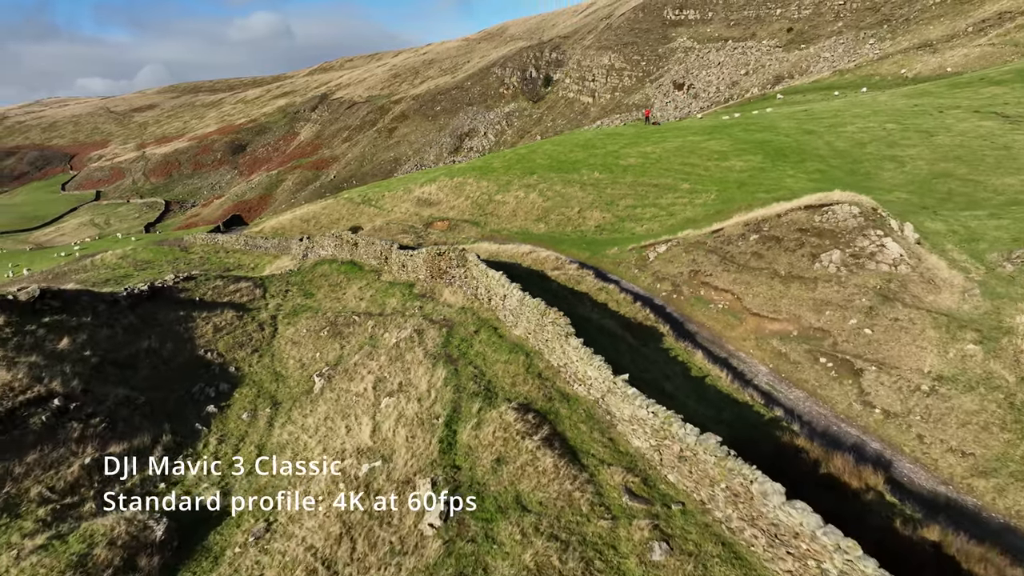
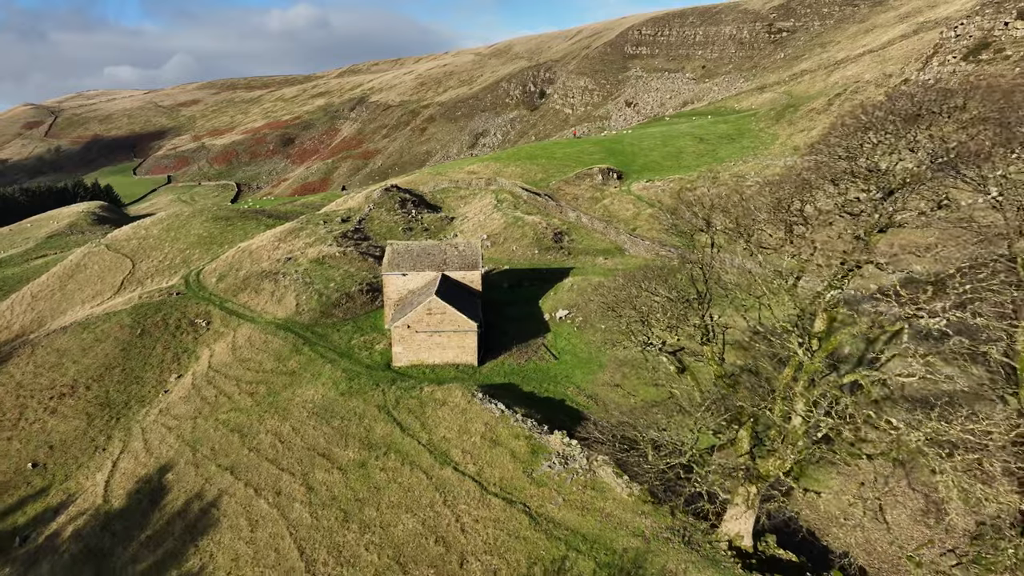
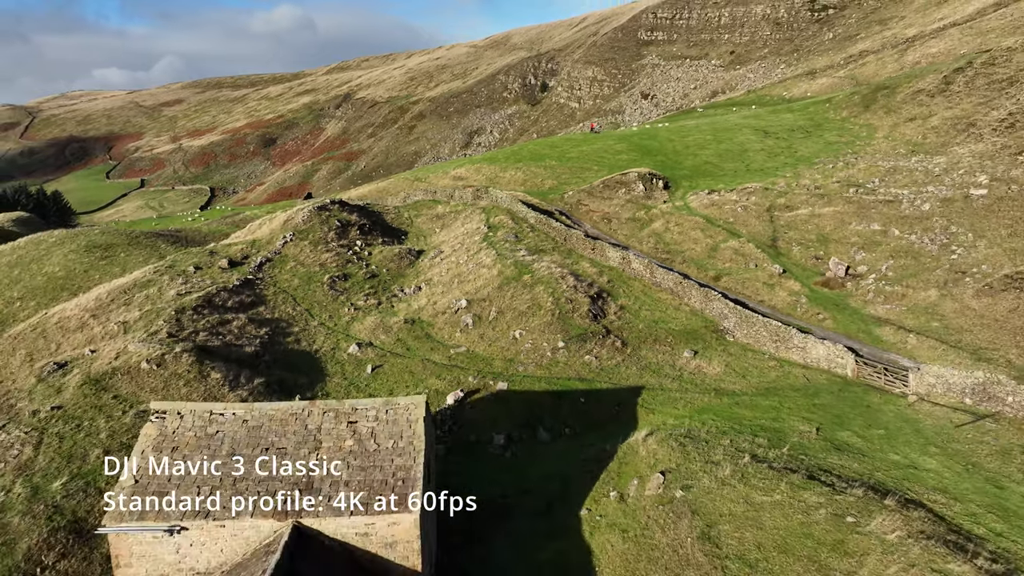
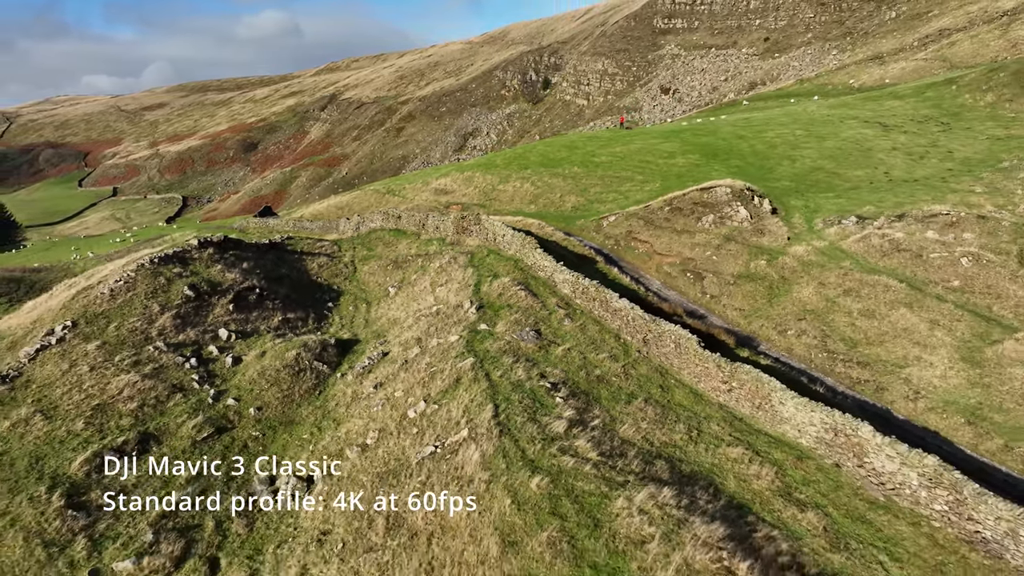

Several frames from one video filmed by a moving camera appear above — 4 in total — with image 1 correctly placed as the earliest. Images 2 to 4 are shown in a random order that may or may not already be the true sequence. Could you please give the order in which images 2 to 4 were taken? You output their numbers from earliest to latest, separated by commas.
4, 3, 2
